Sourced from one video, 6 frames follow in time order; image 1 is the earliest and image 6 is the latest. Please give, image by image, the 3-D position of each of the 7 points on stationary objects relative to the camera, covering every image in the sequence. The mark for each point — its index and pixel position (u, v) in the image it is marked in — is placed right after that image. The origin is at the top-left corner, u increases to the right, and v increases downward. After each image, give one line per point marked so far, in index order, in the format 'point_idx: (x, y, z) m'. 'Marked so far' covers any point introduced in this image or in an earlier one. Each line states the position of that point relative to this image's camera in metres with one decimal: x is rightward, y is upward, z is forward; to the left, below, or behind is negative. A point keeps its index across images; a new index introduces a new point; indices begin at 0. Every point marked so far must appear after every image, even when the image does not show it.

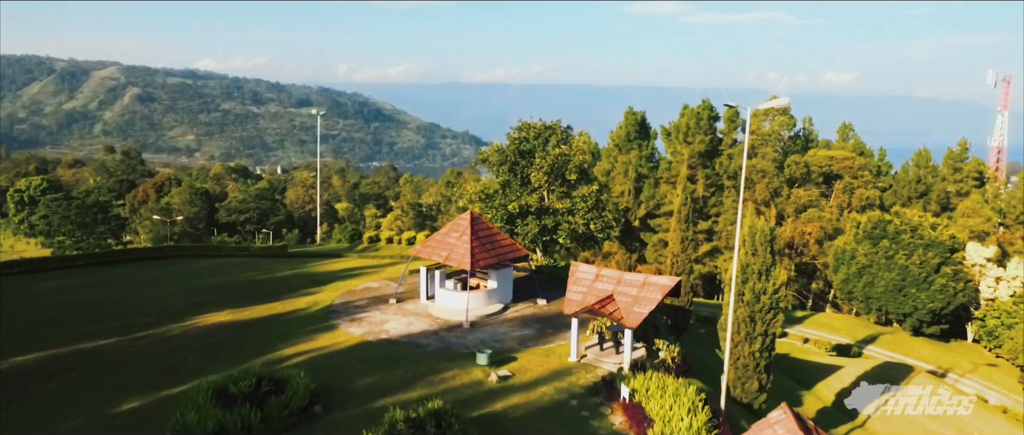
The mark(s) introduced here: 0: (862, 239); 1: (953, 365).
0: (+9.7, -0.6, +18.8) m
1: (+10.7, -3.6, +16.3) m
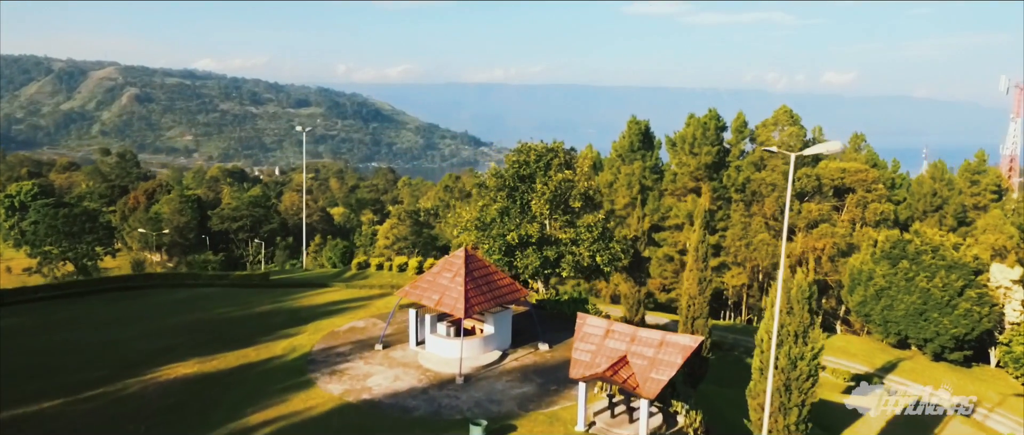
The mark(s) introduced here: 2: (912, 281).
0: (+9.7, -1.1, +17.8) m
1: (+10.7, -4.1, +15.4) m
2: (+10.1, -1.6, +17.0) m
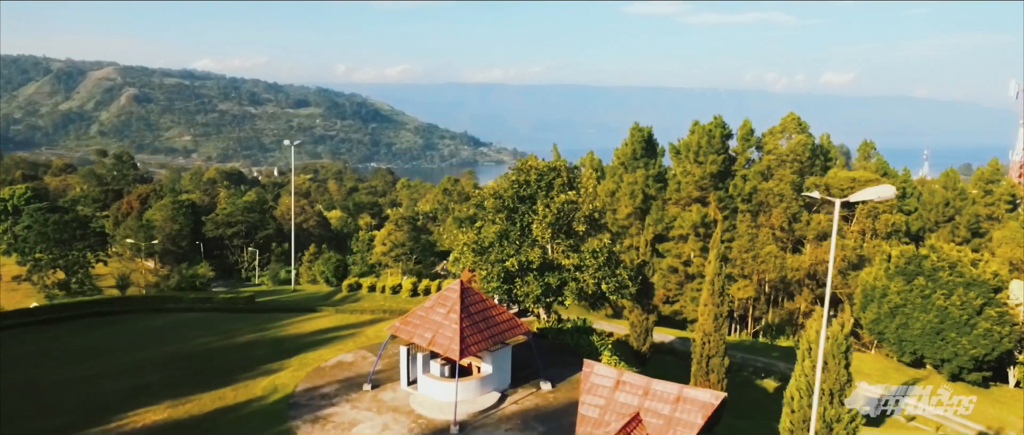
0: (+9.7, -1.5, +17.1) m
1: (+10.7, -4.4, +14.7) m
2: (+10.1, -2.0, +16.3) m
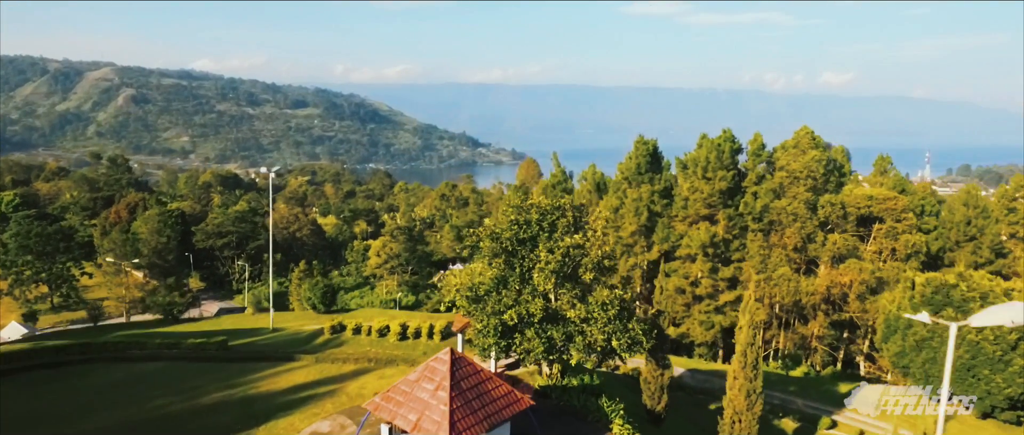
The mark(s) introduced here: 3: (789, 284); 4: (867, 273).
0: (+9.6, -2.1, +16.0) m
1: (+10.7, -5.0, +13.6) m
2: (+10.1, -2.6, +15.2) m
3: (+8.2, -2.0, +19.9) m
4: (+10.3, -1.6, +19.6) m
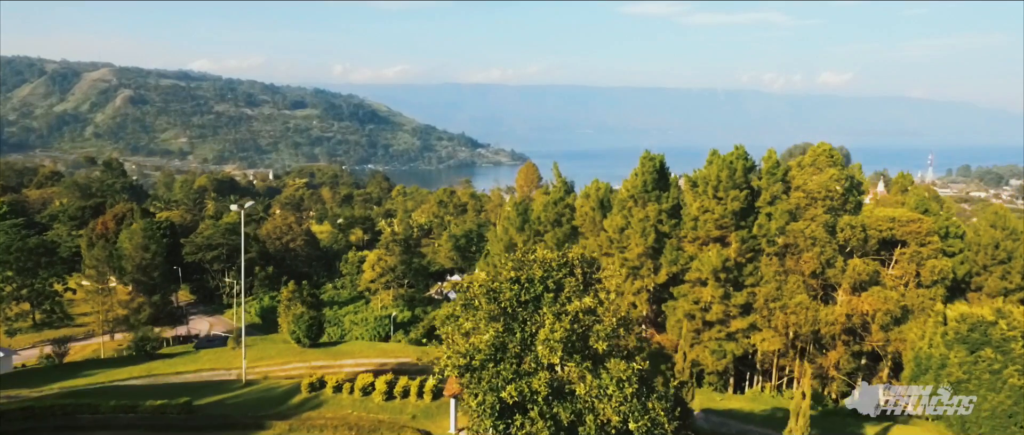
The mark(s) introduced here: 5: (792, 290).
0: (+9.6, -2.7, +14.7) m
1: (+10.7, -5.7, +12.3) m
2: (+10.0, -3.2, +13.9) m
3: (+8.2, -2.6, +18.6) m
4: (+10.3, -2.3, +18.4) m
5: (+7.9, -2.0, +19.1) m
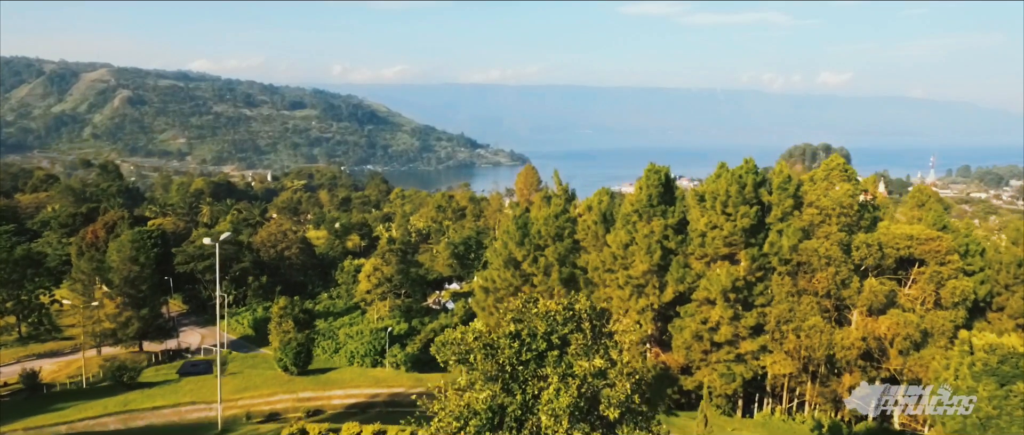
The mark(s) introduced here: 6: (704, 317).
0: (+9.6, -3.2, +13.8) m
1: (+10.6, -6.2, +11.4) m
2: (+10.0, -3.7, +13.0) m
3: (+8.2, -3.1, +17.7) m
4: (+10.3, -2.8, +17.5) m
5: (+7.9, -2.5, +18.2) m
6: (+5.6, -2.9, +19.8) m
